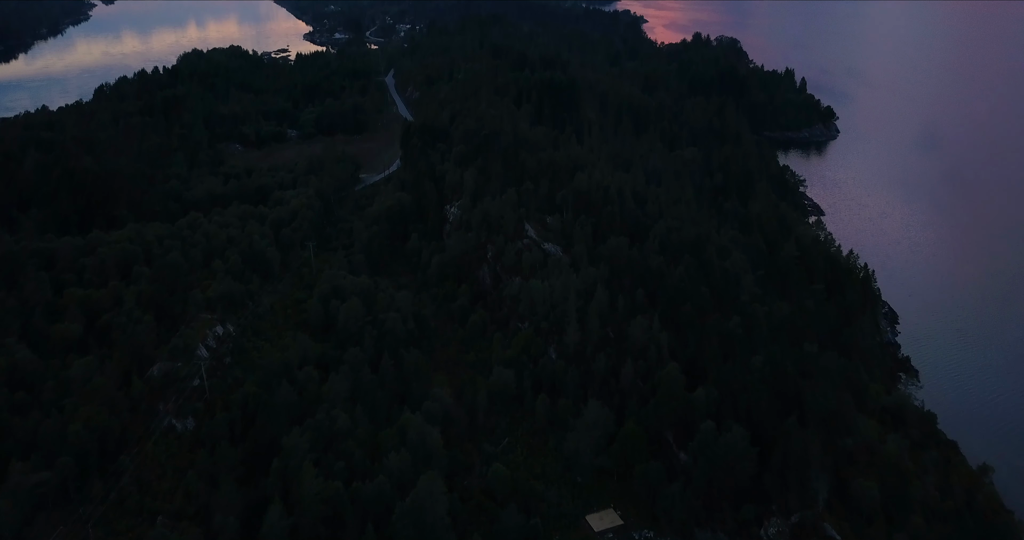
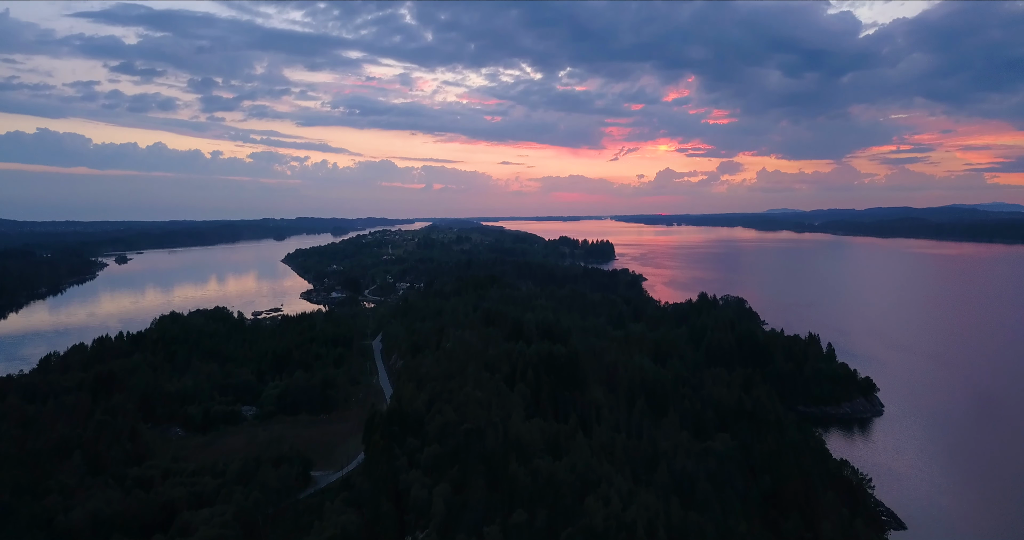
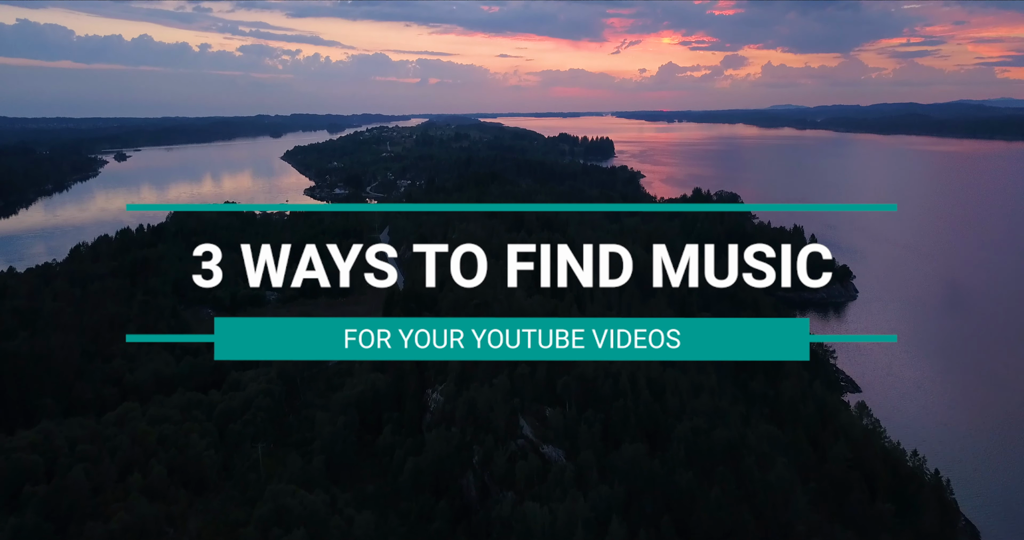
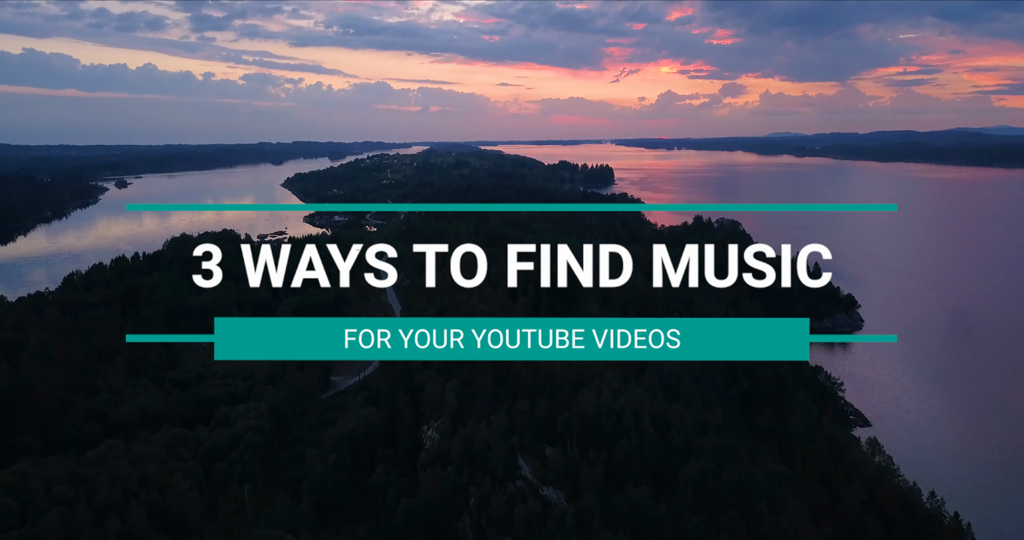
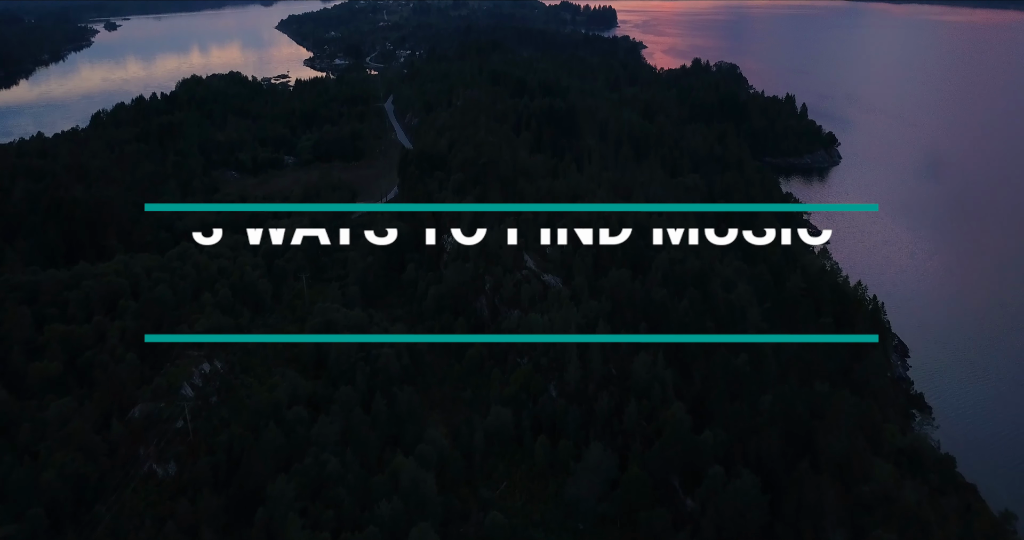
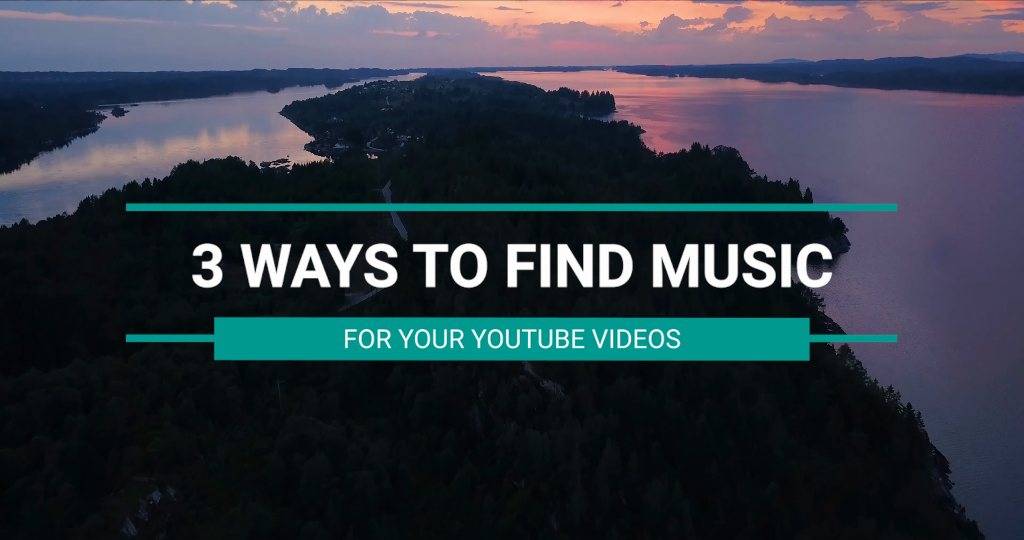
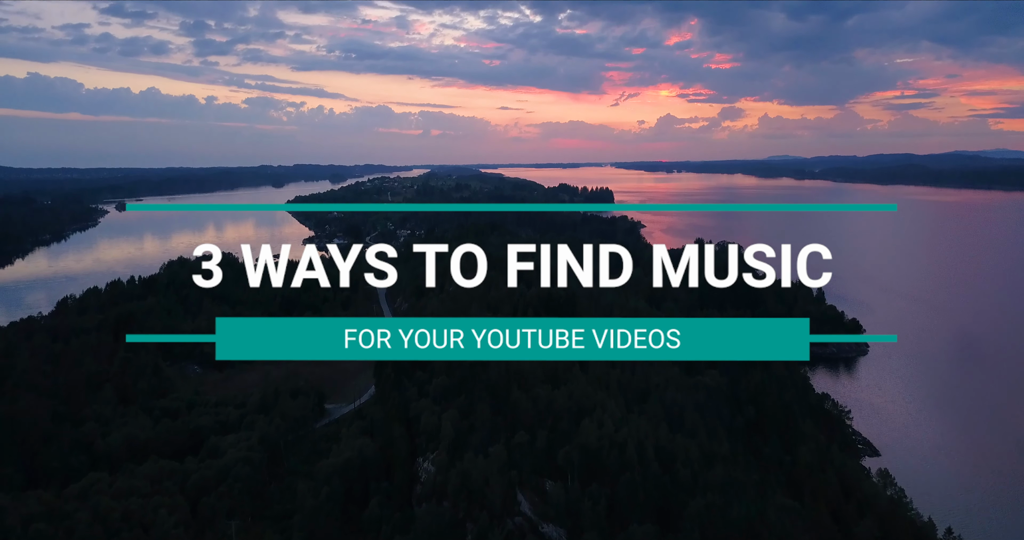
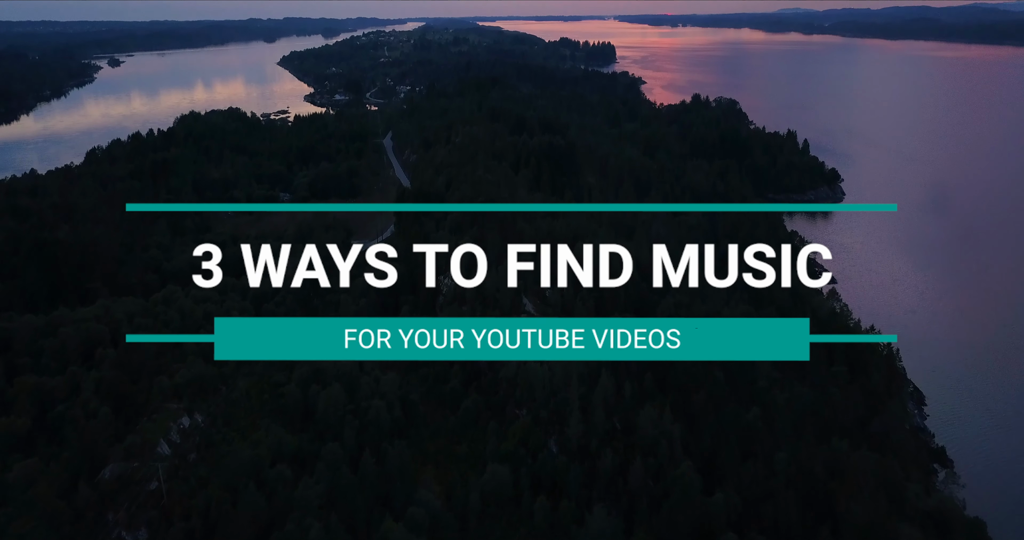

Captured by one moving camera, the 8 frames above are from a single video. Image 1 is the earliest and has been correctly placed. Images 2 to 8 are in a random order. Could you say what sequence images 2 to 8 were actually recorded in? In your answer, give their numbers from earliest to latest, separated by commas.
5, 8, 6, 3, 4, 7, 2
